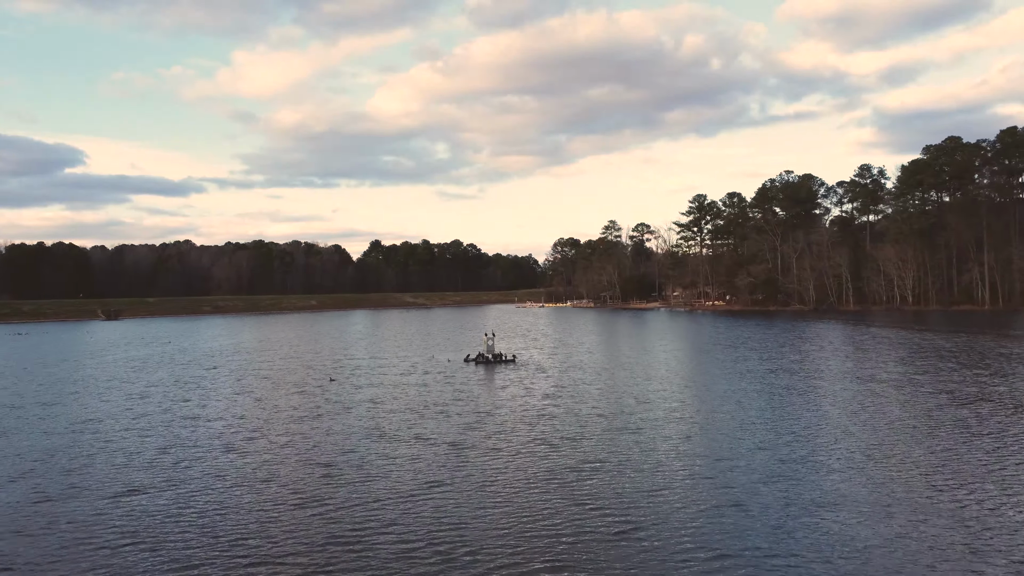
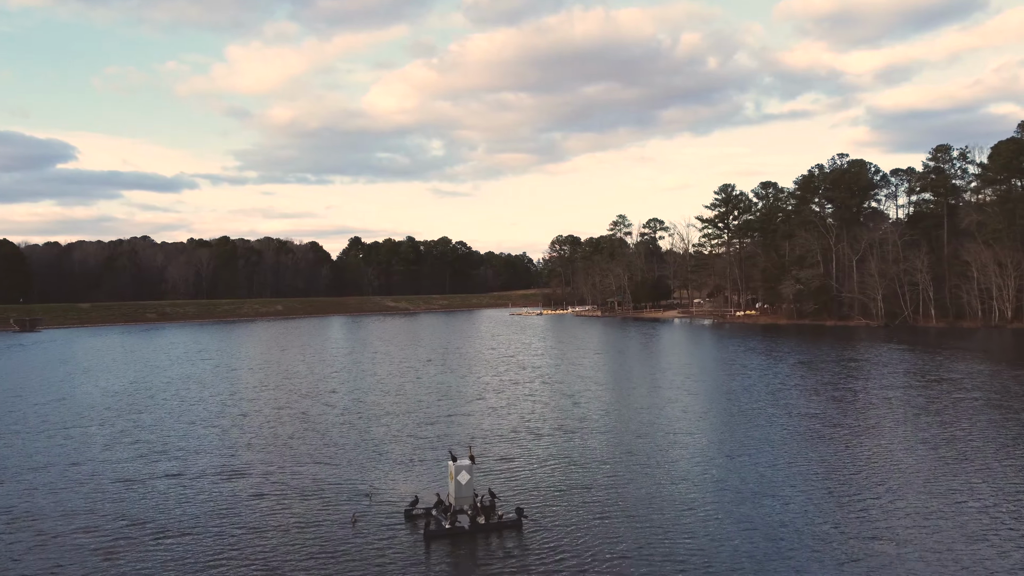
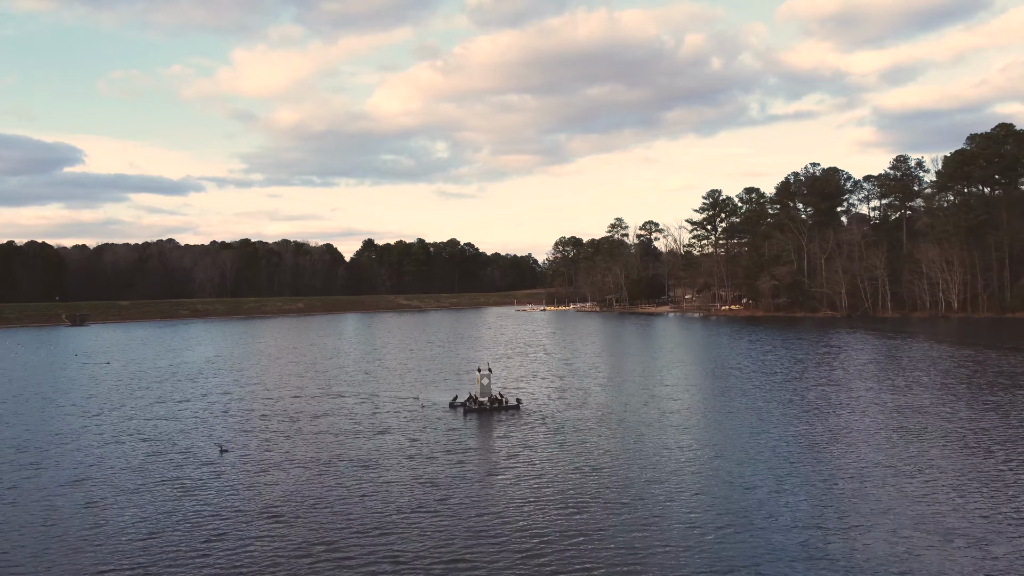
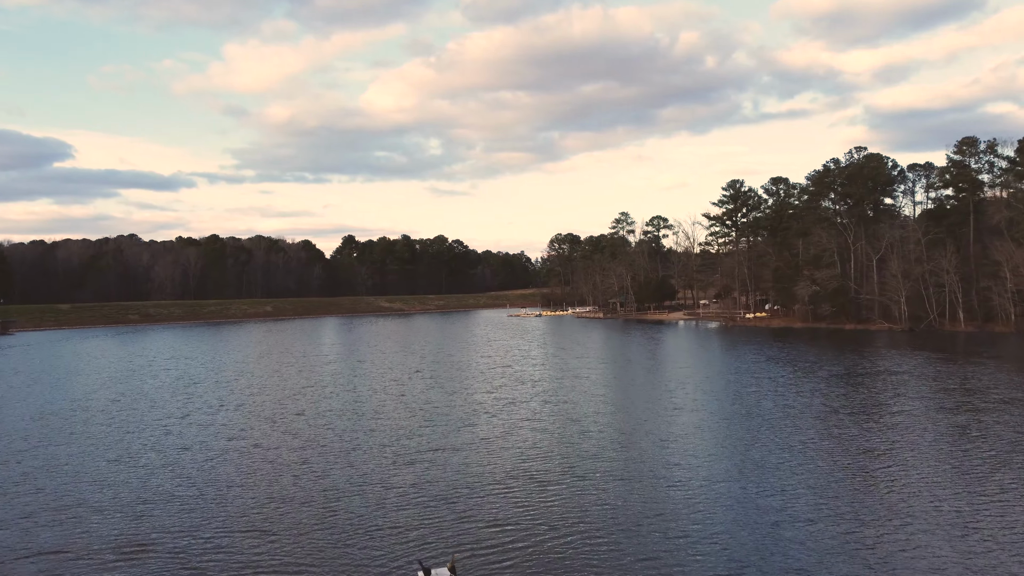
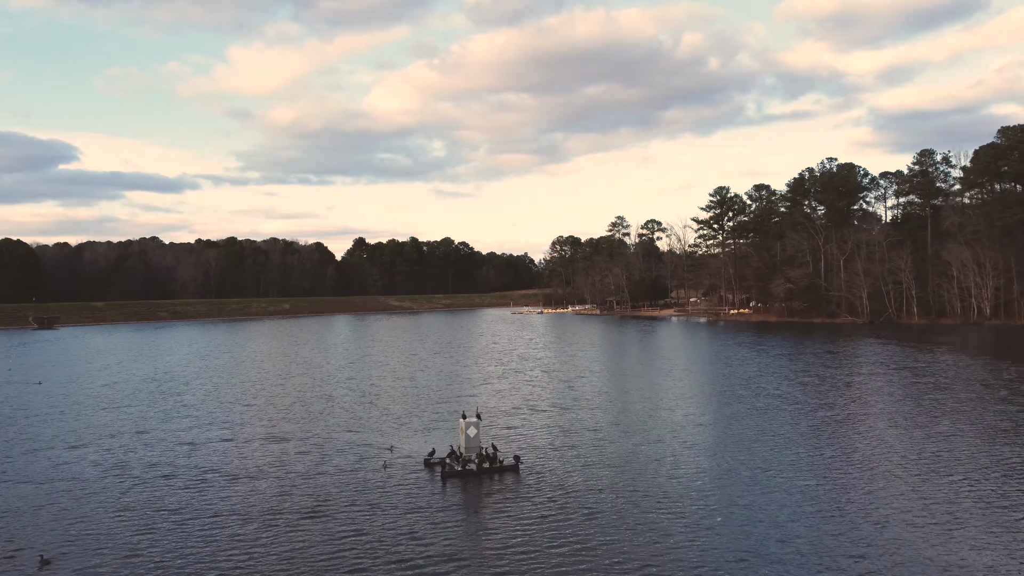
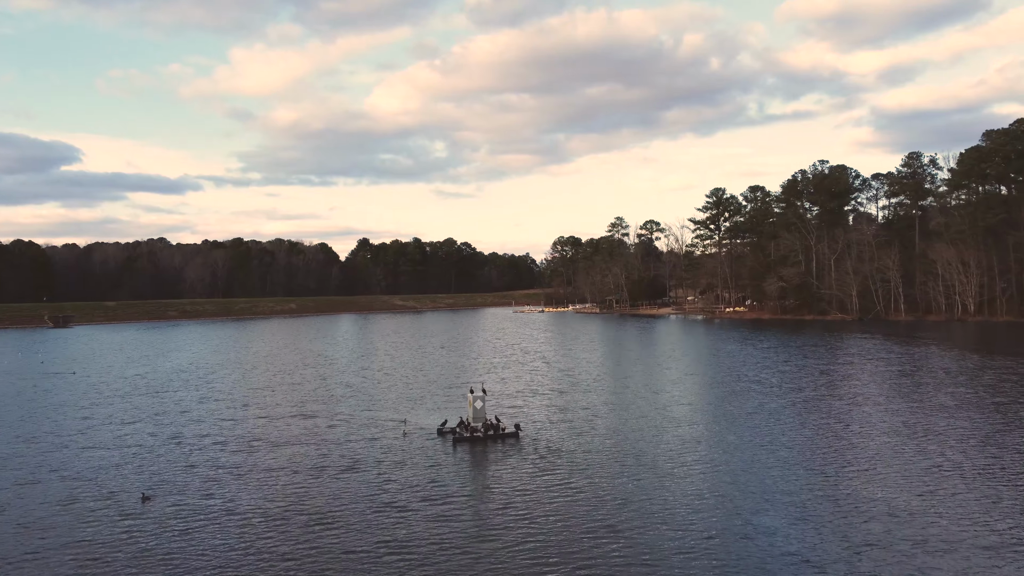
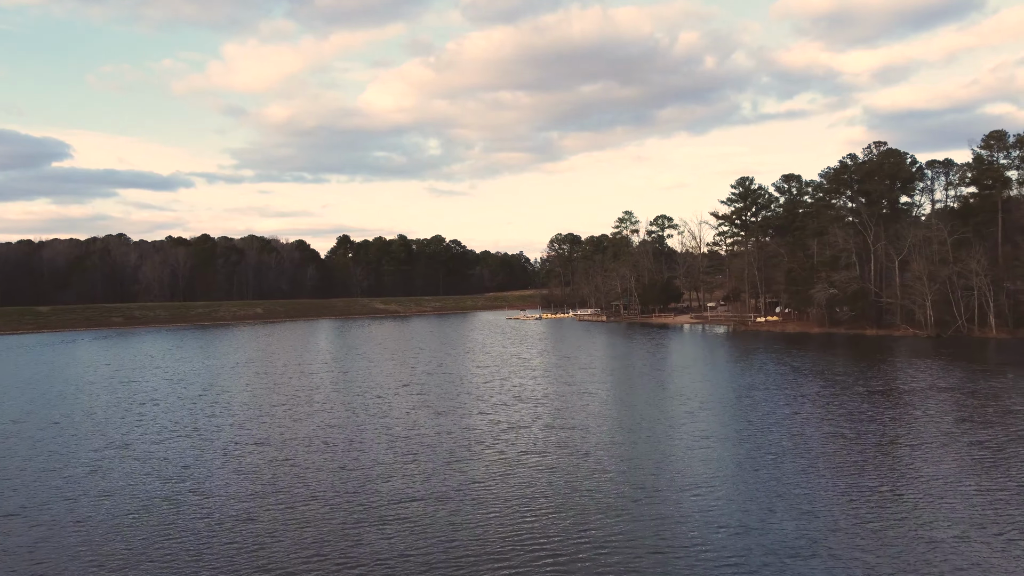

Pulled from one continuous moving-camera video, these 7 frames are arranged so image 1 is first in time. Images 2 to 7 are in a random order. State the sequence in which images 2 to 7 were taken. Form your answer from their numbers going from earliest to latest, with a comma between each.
3, 6, 5, 2, 4, 7
